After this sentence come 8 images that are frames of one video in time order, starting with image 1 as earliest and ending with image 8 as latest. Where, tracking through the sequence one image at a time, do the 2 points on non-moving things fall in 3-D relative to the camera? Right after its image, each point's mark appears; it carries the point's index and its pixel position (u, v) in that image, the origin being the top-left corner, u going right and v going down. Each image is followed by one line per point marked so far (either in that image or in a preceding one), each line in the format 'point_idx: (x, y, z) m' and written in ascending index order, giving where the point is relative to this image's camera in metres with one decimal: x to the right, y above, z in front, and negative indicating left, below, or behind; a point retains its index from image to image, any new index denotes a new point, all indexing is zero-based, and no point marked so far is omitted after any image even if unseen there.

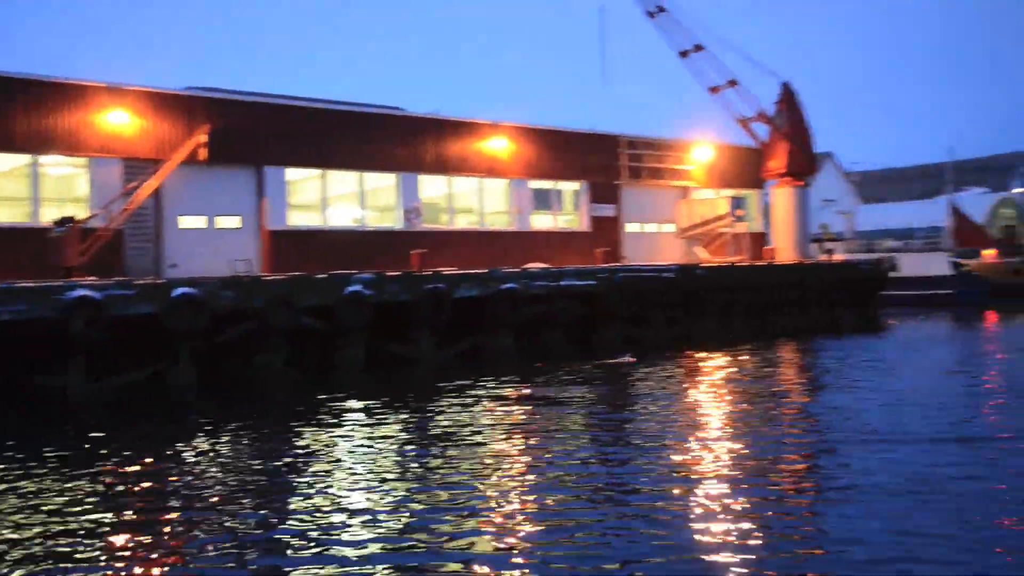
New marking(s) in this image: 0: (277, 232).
0: (-4.2, +1.0, +17.3) m
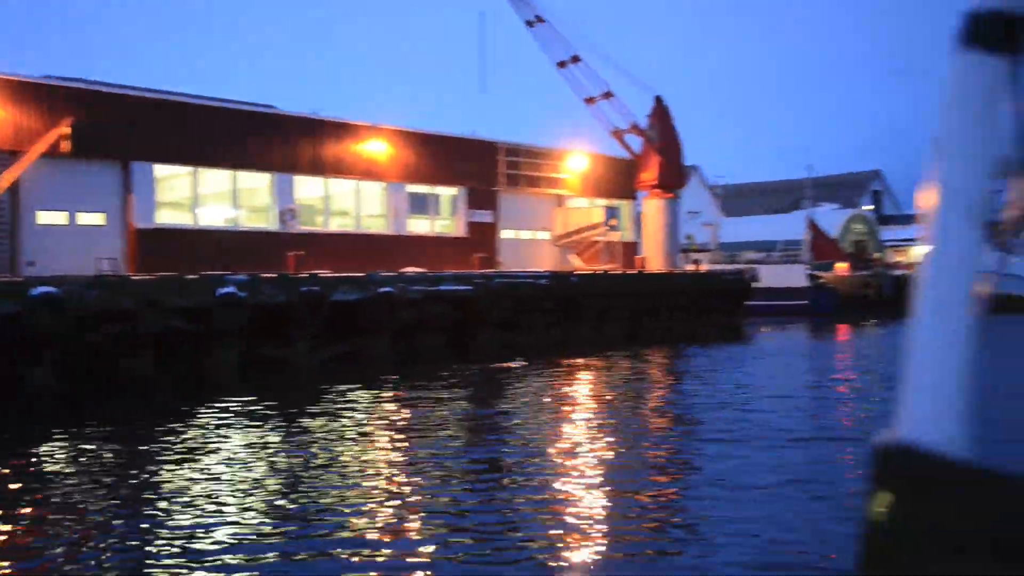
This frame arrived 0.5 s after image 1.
0: (-6.3, +1.0, +16.6) m
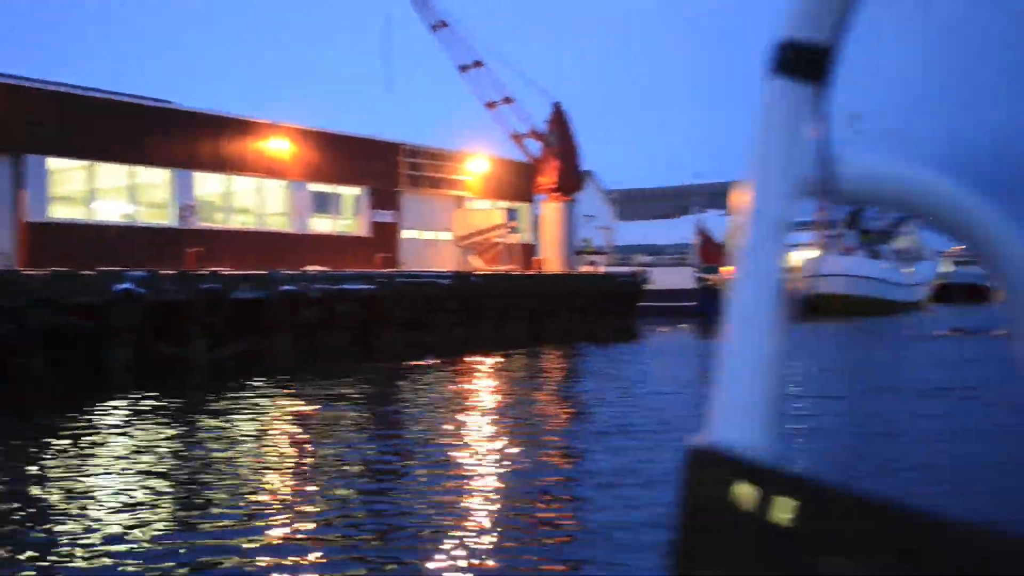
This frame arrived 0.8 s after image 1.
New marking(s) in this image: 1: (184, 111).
0: (-7.9, +1.0, +16.2) m
1: (-6.2, +3.4, +18.5) m
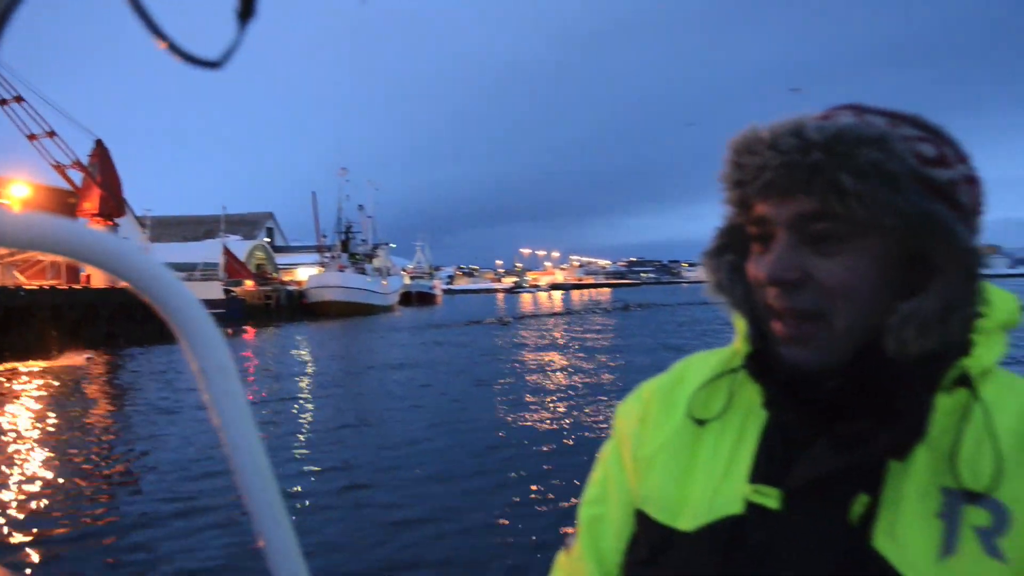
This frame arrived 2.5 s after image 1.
0: (-11.3, +1.2, +15.1) m
1: (-10.8, +3.9, +17.6) m
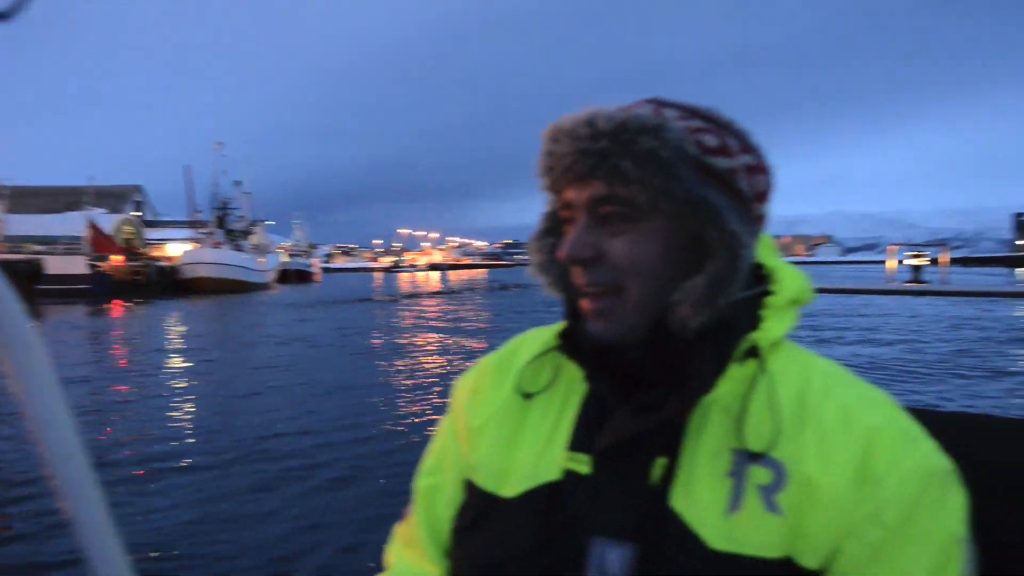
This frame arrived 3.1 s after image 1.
0: (-12.8, +1.7, +14.0) m
1: (-12.5, +4.4, +16.5) m
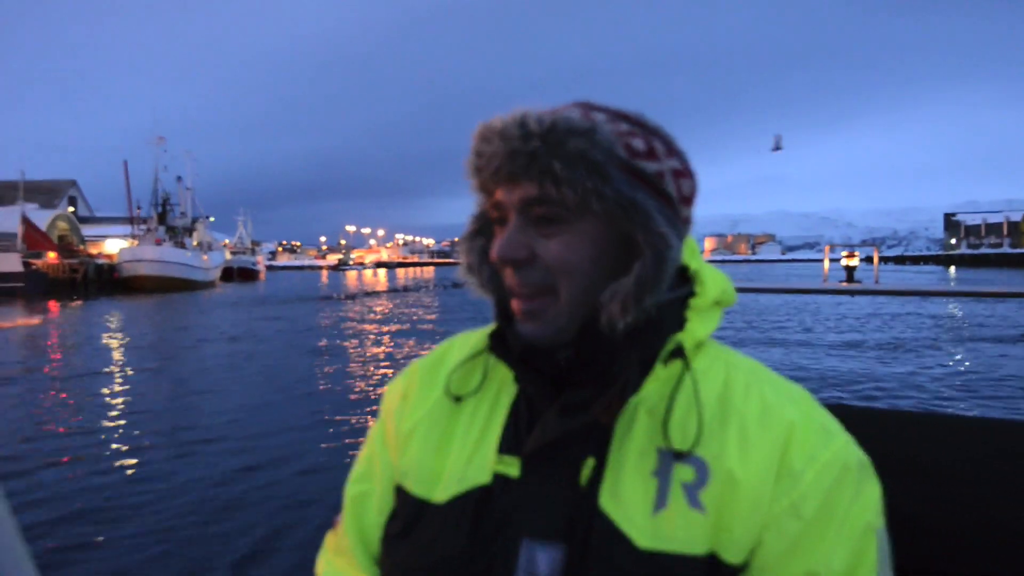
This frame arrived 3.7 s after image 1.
0: (-13.4, +1.7, +13.5) m
1: (-13.2, +4.5, +15.9) m
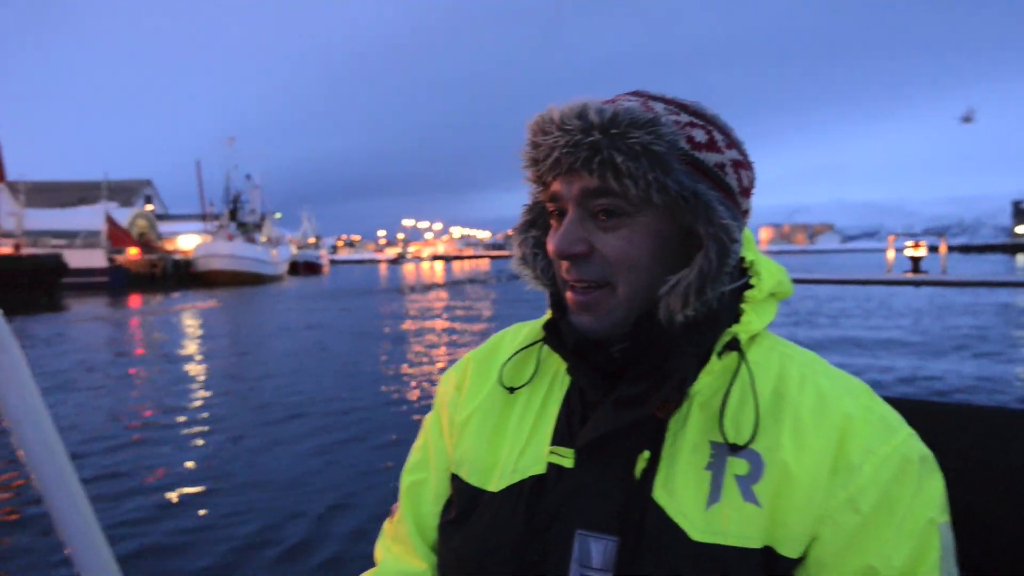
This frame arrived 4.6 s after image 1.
0: (-12.5, +1.7, +14.4) m
1: (-12.1, +4.5, +16.8) m
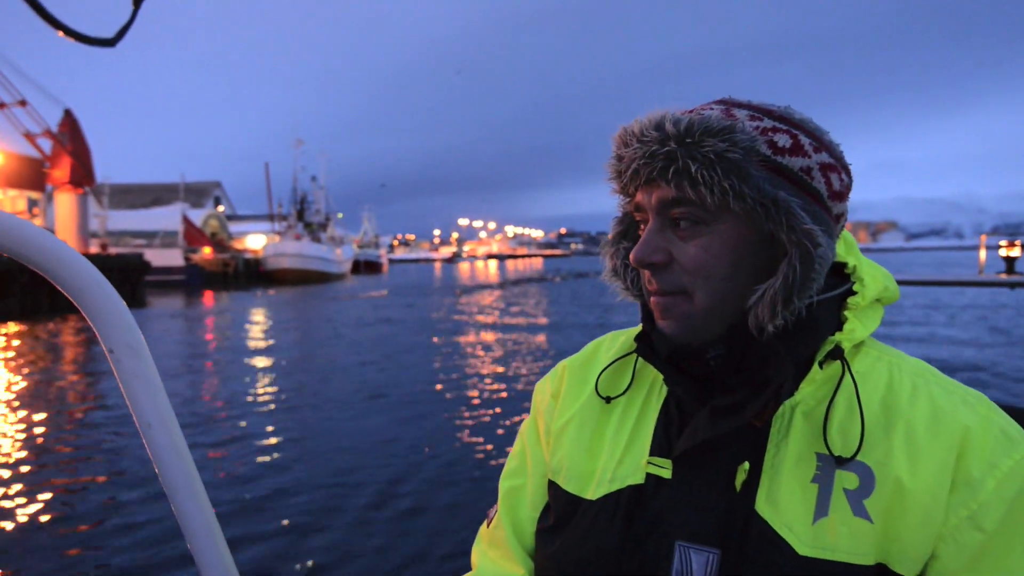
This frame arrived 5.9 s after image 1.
0: (-11.8, +1.8, +14.9) m
1: (-11.3, +4.6, +17.2) m
